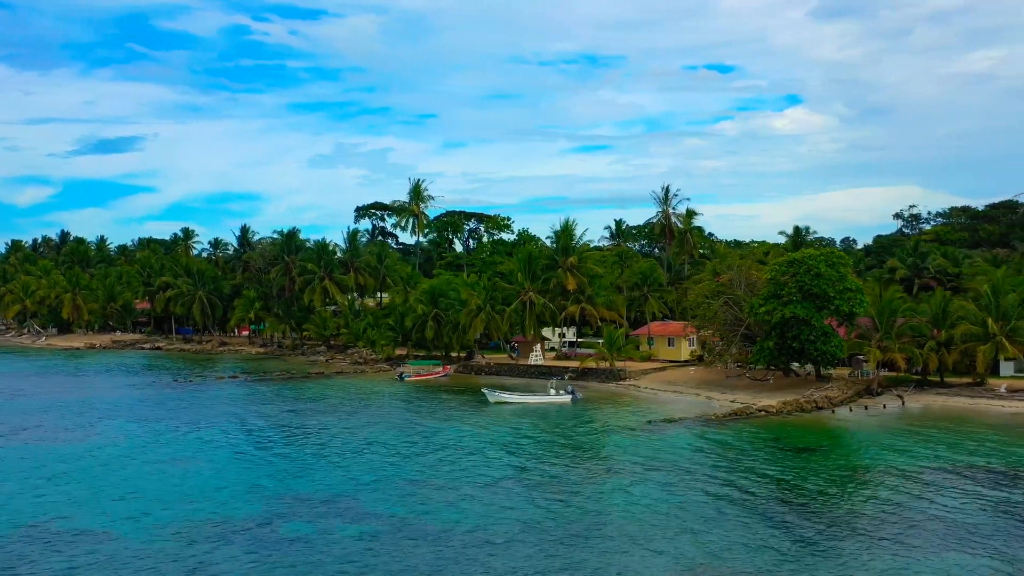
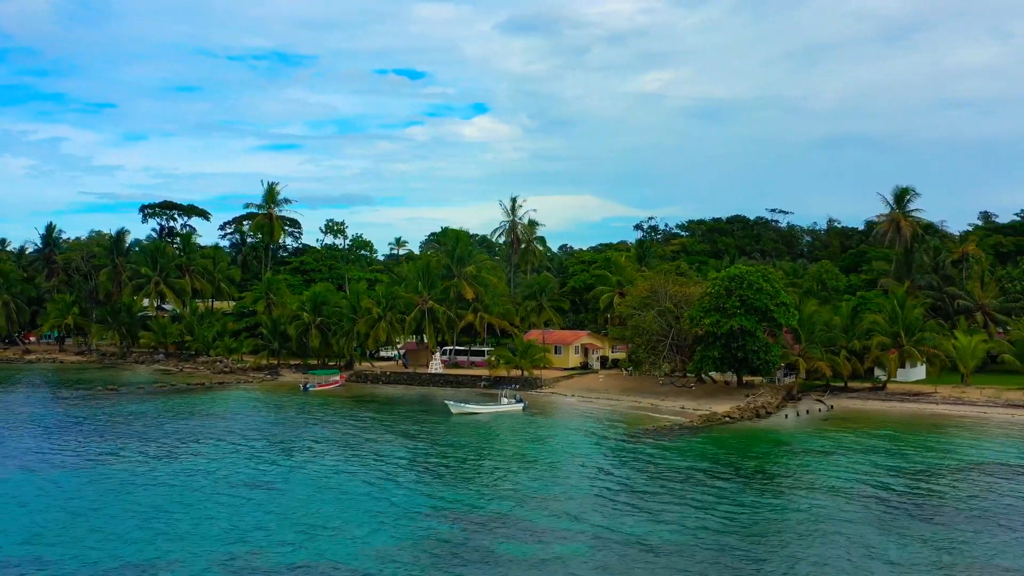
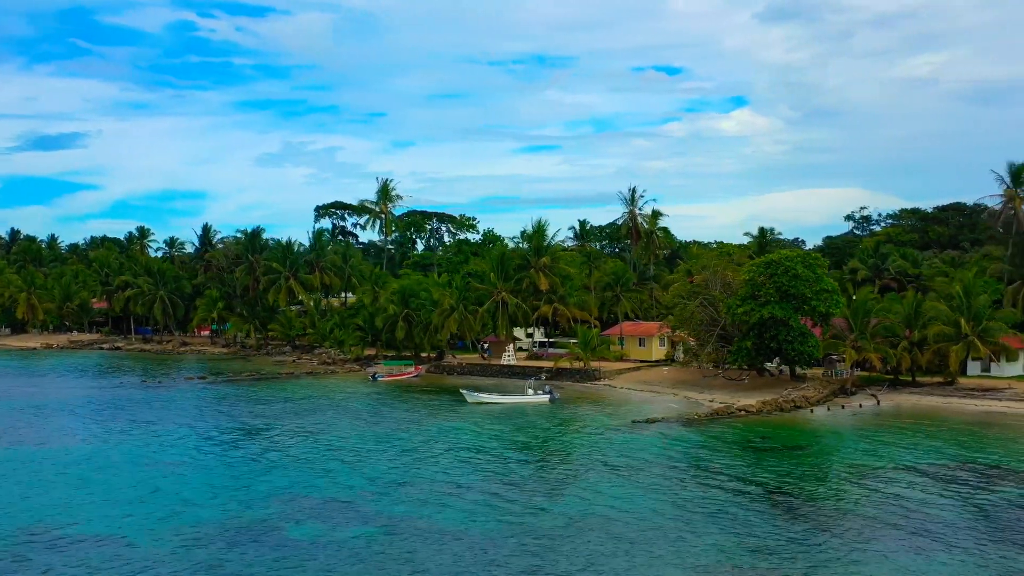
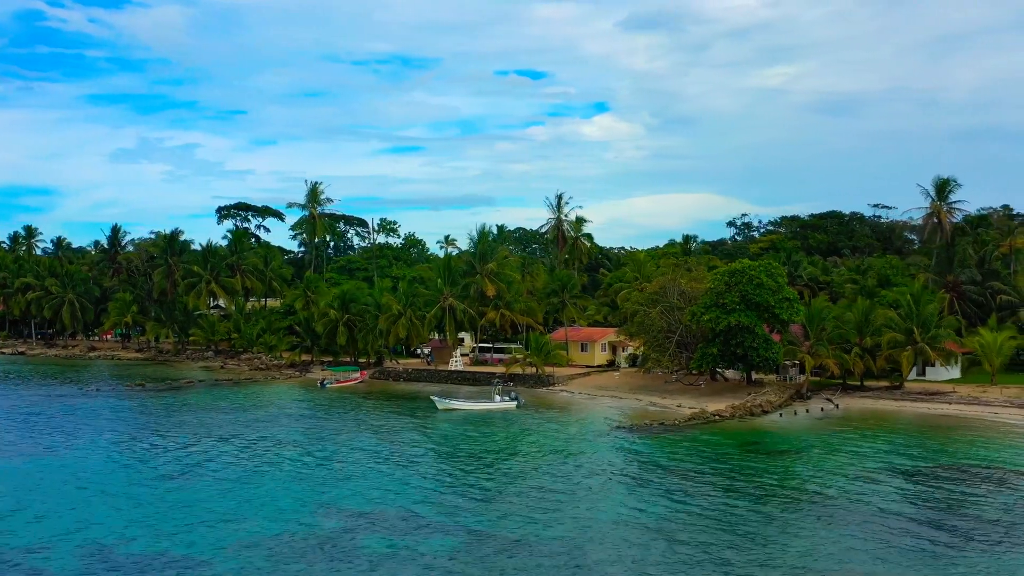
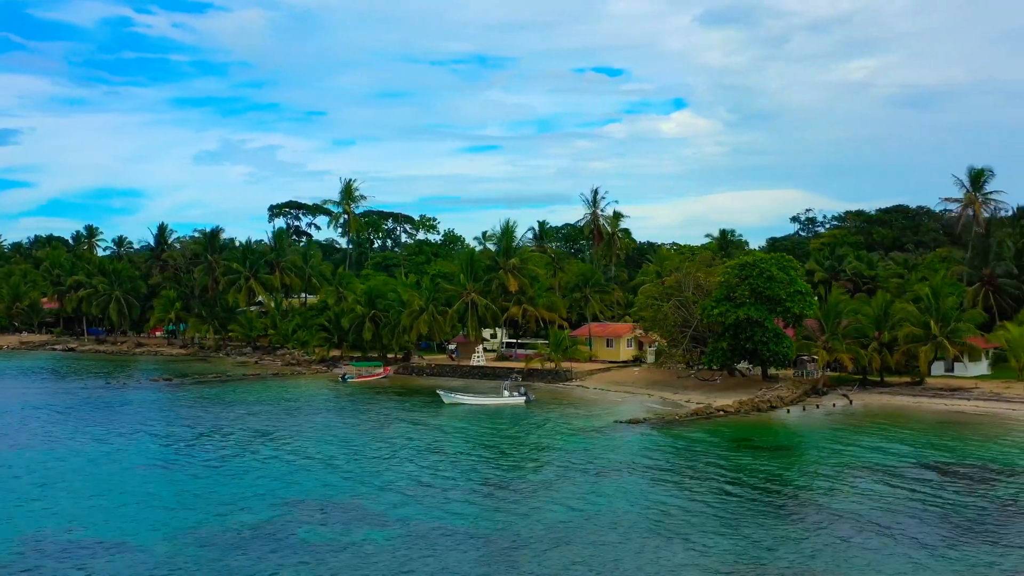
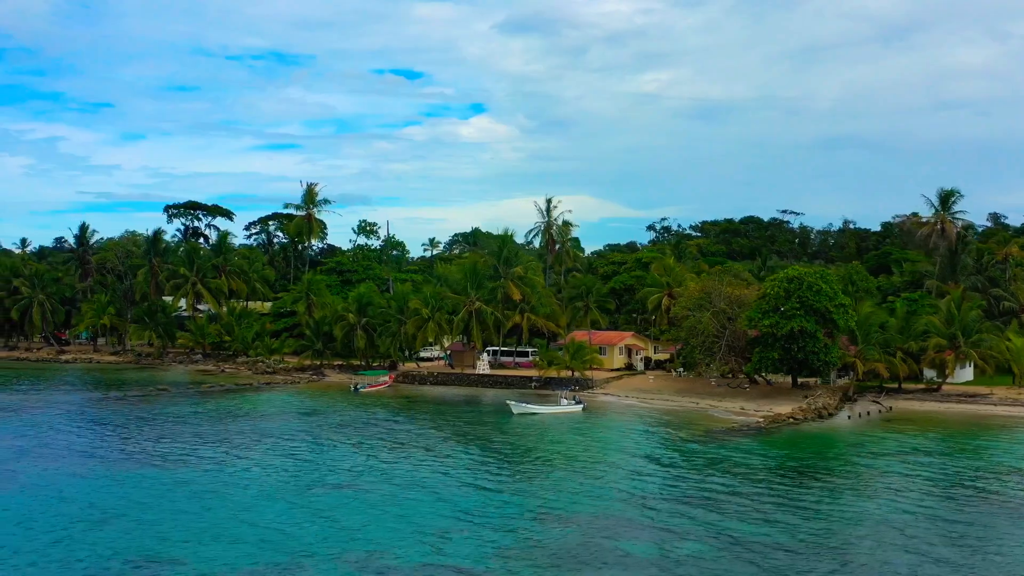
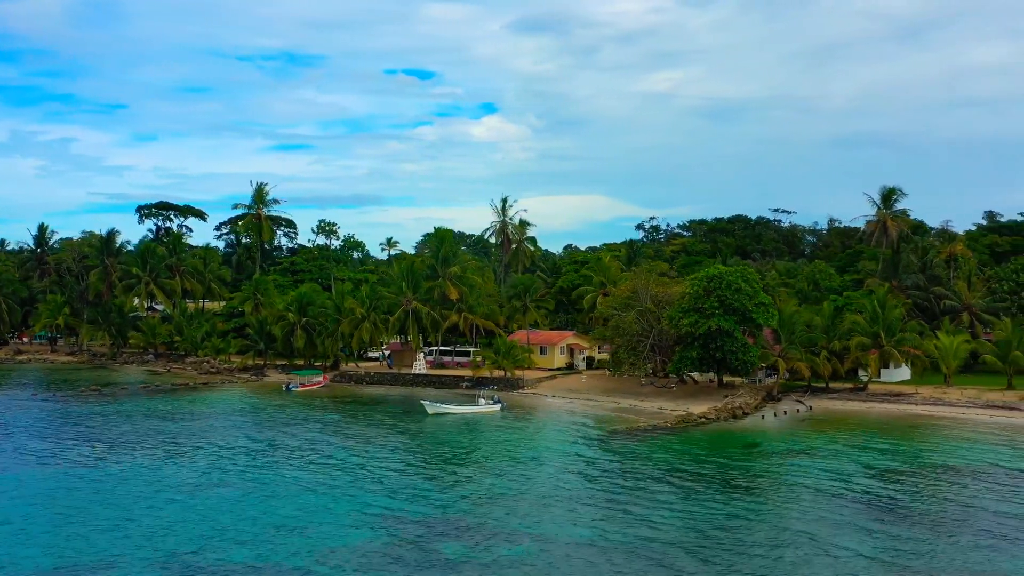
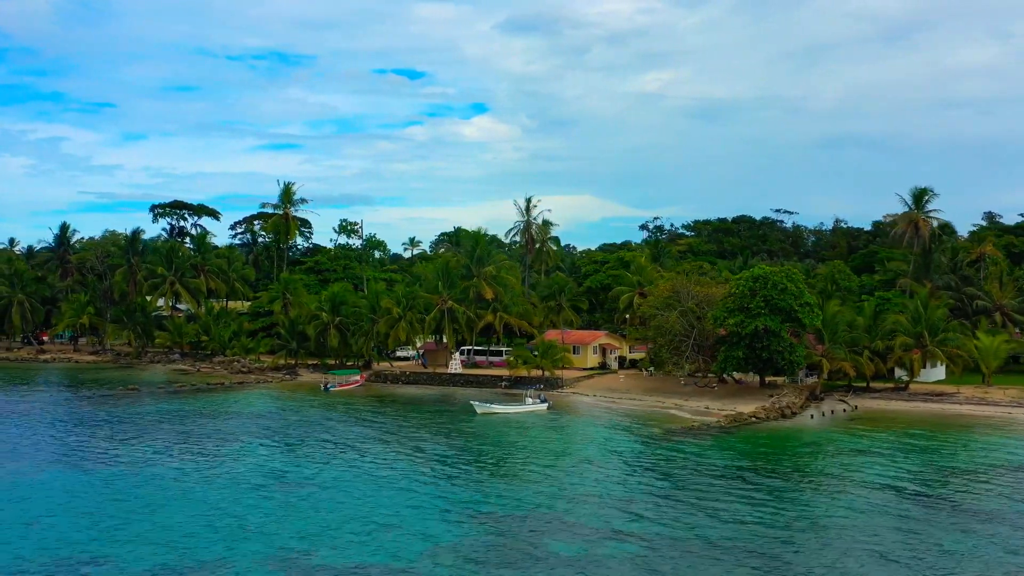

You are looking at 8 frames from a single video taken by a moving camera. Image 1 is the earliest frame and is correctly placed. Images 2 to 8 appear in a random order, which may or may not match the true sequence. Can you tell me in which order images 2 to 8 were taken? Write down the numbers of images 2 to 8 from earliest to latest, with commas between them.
3, 5, 4, 7, 2, 8, 6
